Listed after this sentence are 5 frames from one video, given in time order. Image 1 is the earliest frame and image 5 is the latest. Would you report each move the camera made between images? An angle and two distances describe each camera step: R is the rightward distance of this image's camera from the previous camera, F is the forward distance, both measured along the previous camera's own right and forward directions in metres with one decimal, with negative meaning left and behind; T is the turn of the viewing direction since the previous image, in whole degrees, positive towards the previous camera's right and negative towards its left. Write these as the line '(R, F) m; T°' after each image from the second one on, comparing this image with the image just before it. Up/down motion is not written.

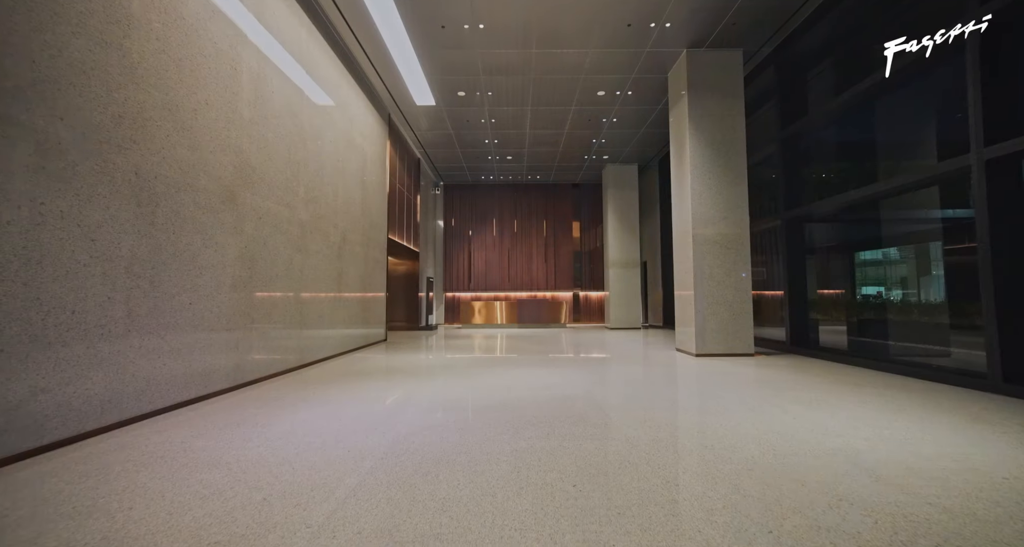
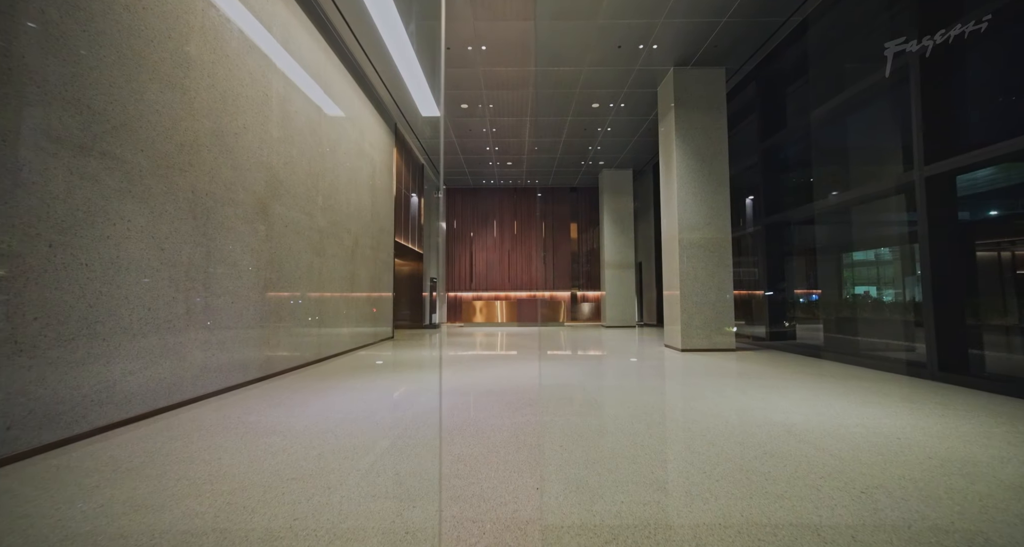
(0.0, -0.6) m; 0°
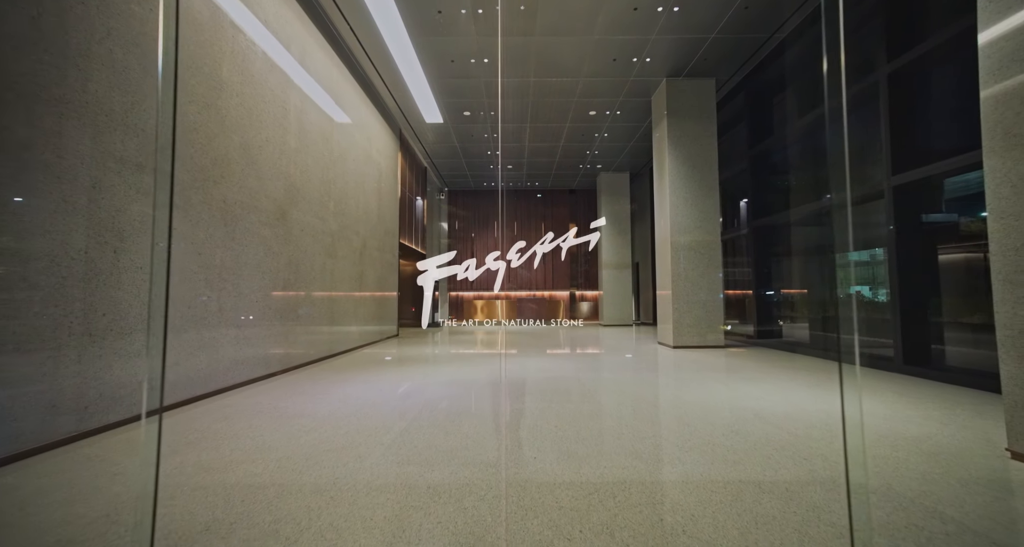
(0.0, -0.4) m; 0°
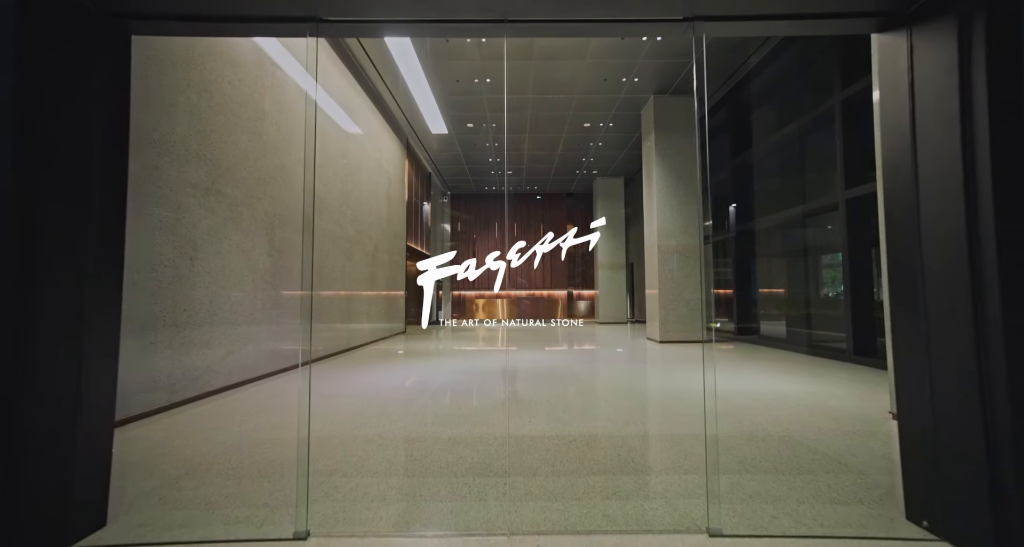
(0.0, -0.7) m; 0°
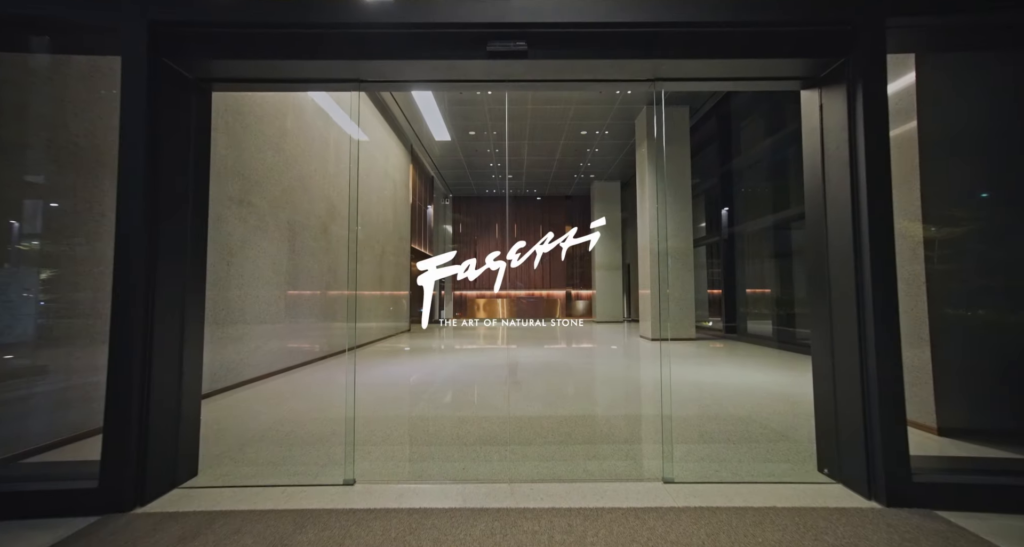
(0.0, -0.5) m; 0°
